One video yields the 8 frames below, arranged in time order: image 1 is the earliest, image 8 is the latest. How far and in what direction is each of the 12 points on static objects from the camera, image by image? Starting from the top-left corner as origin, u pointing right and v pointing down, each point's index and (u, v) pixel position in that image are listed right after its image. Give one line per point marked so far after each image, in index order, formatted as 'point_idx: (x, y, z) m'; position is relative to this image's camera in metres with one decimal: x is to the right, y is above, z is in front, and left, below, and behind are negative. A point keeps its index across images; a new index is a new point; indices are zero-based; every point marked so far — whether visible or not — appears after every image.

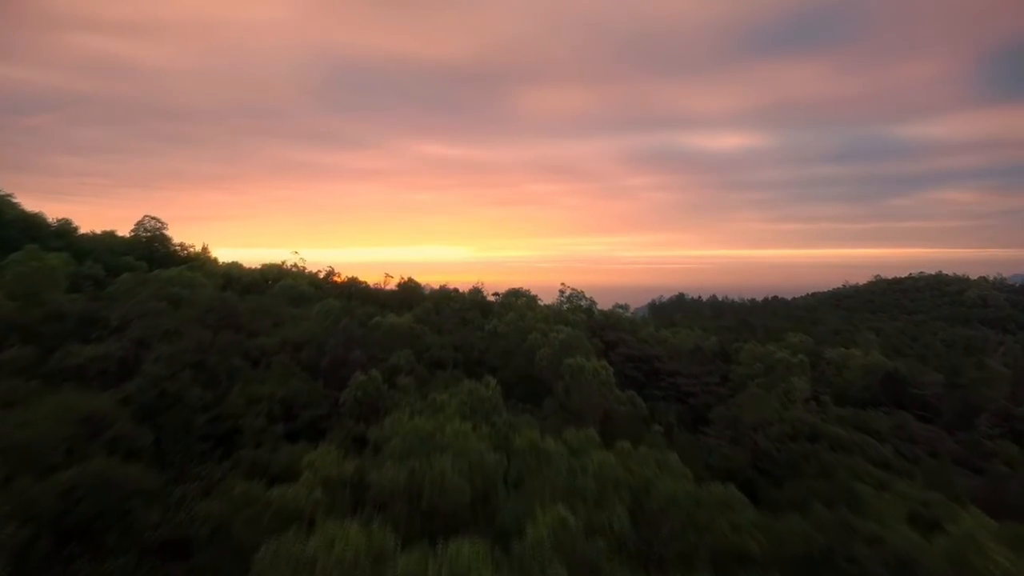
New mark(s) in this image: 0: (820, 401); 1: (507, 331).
0: (+4.2, -1.6, +13.3) m
1: (-0.1, -0.6, +12.3) m
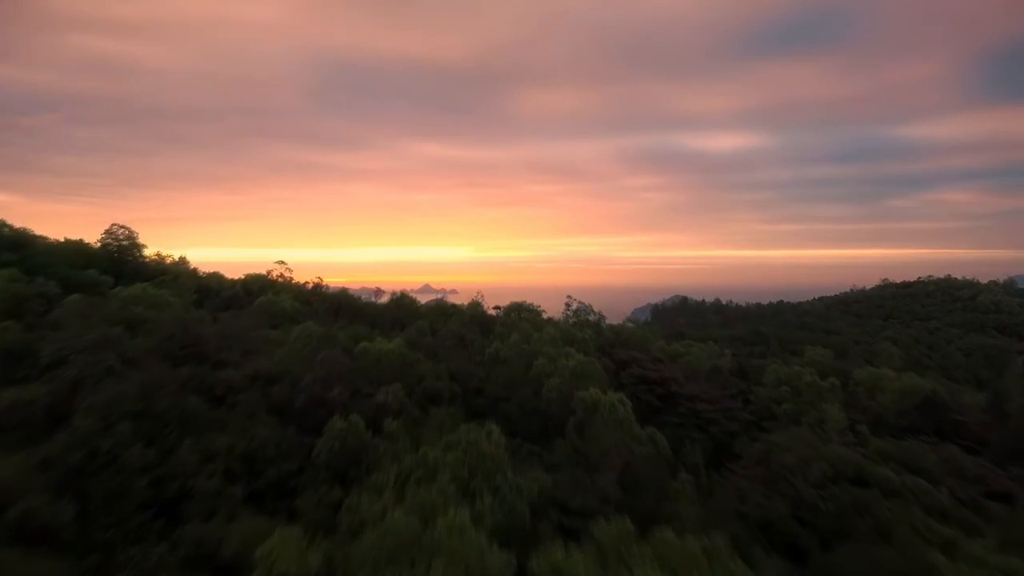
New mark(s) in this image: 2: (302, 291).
0: (+4.3, -1.8, +12.0) m
1: (0.0, -0.8, +11.0) m
2: (-3.5, -0.1, +15.9) m
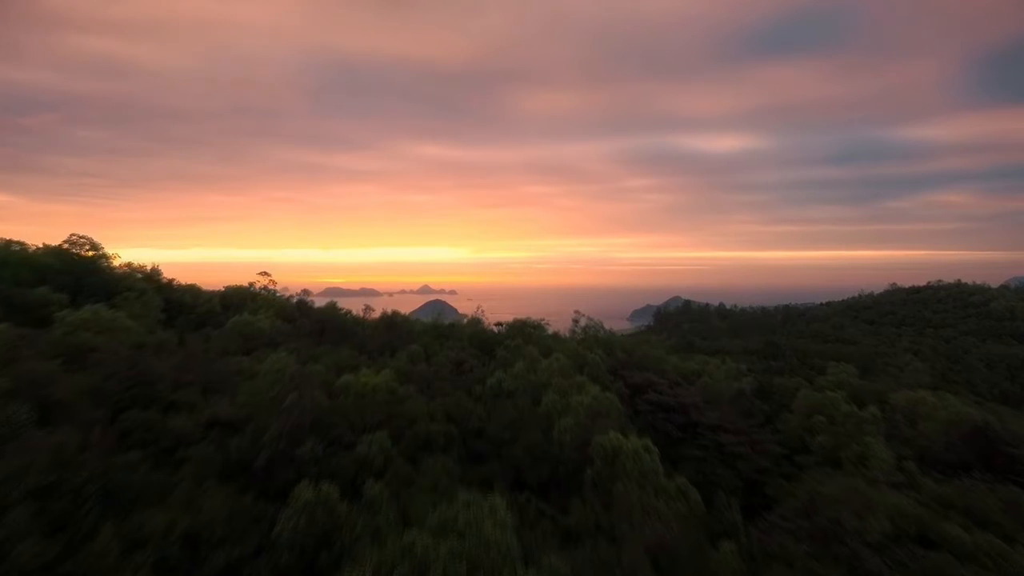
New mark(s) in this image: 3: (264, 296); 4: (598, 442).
0: (+4.3, -2.0, +10.6) m
1: (0.0, -1.0, +9.6) m
2: (-3.4, -0.3, +14.5) m
3: (-4.1, -0.2, +16.0) m
4: (+0.7, -1.3, +8.0) m
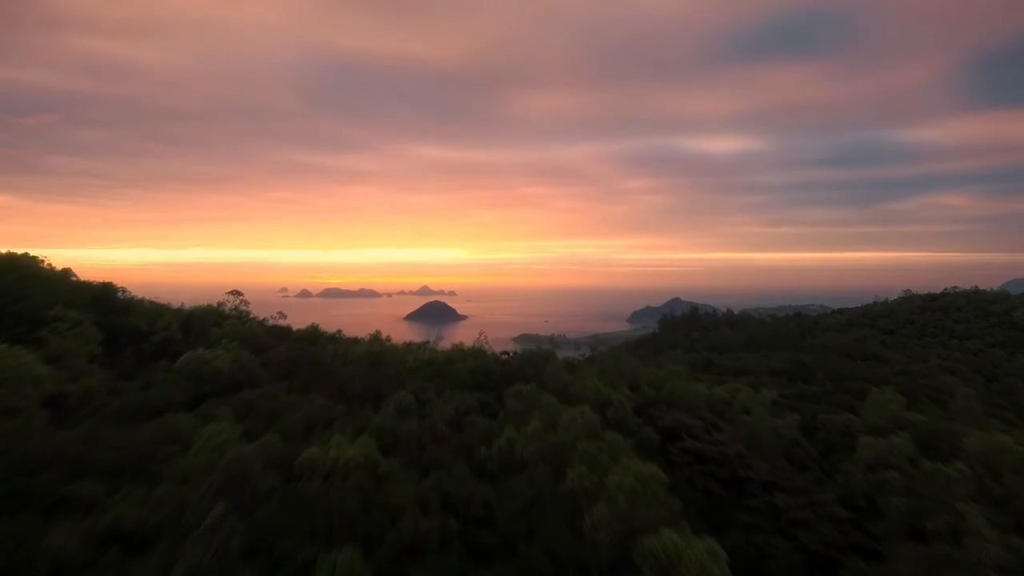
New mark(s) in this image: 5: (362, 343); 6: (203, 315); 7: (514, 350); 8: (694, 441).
0: (+4.4, -2.3, +8.5) m
1: (+0.1, -1.3, +7.5) m
2: (-3.3, -0.6, +12.4) m
3: (-4.0, -0.5, +13.9) m
4: (+0.8, -1.6, +5.9) m
5: (-2.0, -0.8, +12.9) m
6: (-4.3, -0.4, +13.4) m
7: (0.0, -1.0, +14.0) m
8: (+2.1, -1.8, +11.1) m
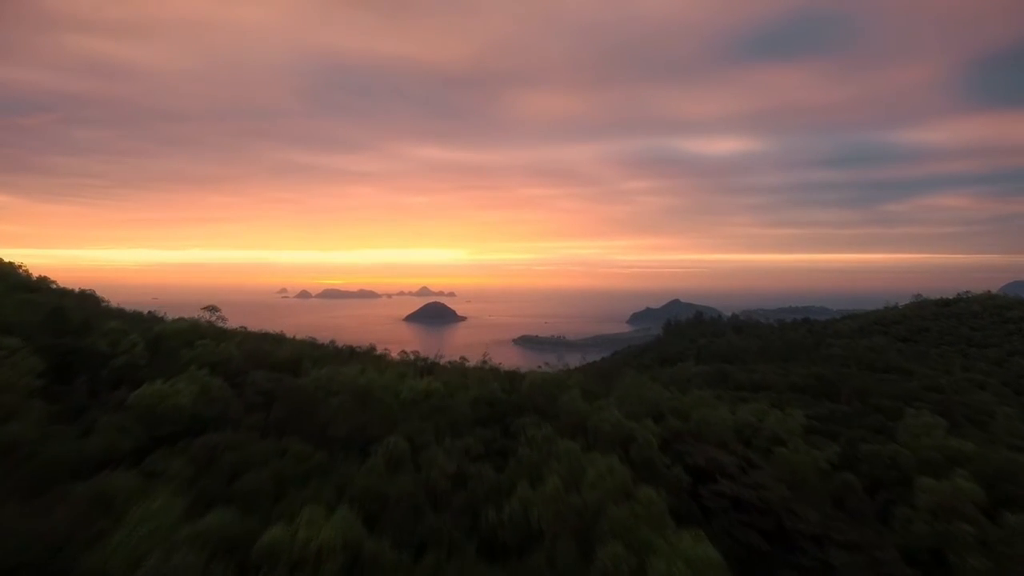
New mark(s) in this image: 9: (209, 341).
0: (+4.5, -2.5, +7.1) m
1: (+0.2, -1.5, +6.1) m
2: (-3.2, -0.8, +11.0) m
3: (-3.9, -0.7, +12.5) m
4: (+0.9, -1.8, +4.5) m
5: (-1.9, -1.0, +11.5) m
6: (-4.2, -0.6, +12.0) m
7: (+0.1, -1.2, +12.6) m
8: (+2.2, -2.0, +9.7) m
9: (-3.9, -0.7, +12.5) m
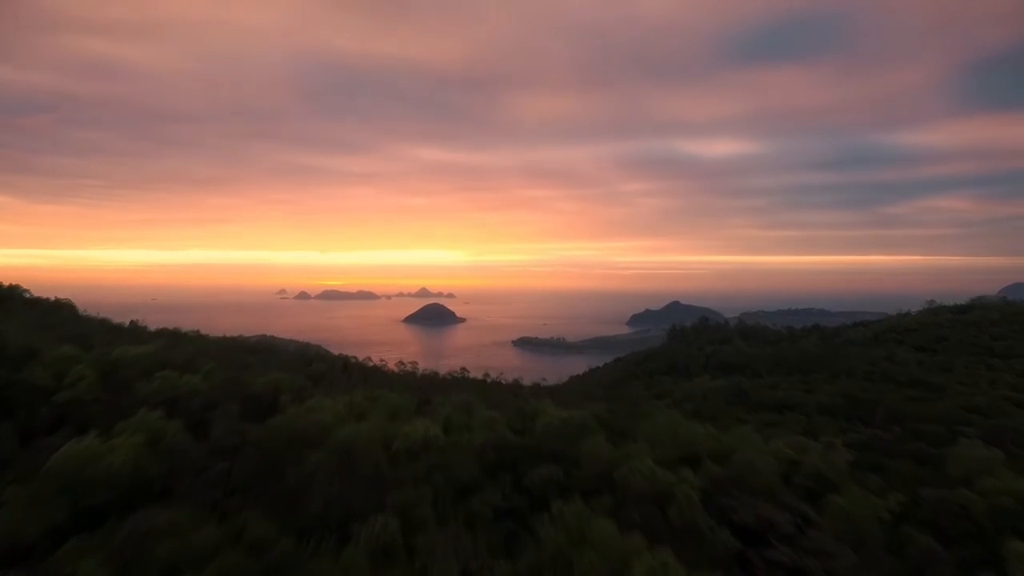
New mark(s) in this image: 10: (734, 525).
0: (+4.7, -2.8, +5.5) m
1: (+0.4, -1.7, +4.5) m
2: (-3.1, -1.0, +9.4) m
3: (-3.8, -0.9, +10.9) m
4: (+1.0, -2.0, +2.9) m
5: (-1.8, -1.2, +9.9) m
6: (-4.1, -0.8, +10.3) m
7: (+0.2, -1.4, +11.0) m
8: (+2.3, -2.2, +8.1) m
9: (-3.8, -0.9, +10.8) m
10: (+2.0, -2.1, +8.5) m
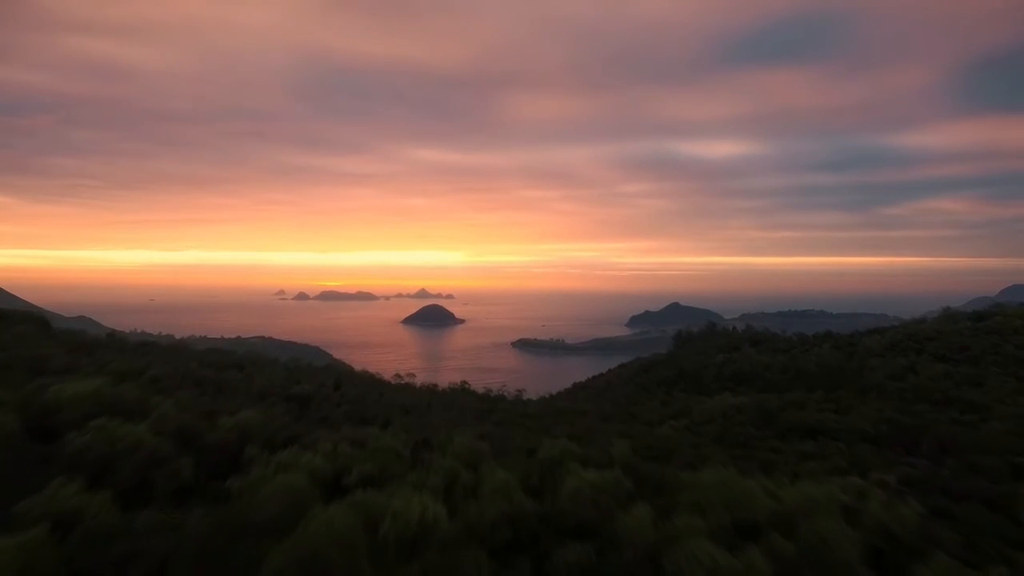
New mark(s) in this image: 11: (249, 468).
0: (+4.8, -3.0, +3.7) m
1: (+0.5, -2.0, +2.7) m
2: (-2.9, -1.3, +7.6) m
3: (-3.6, -1.2, +9.1) m
4: (+1.2, -2.2, +1.1) m
5: (-1.7, -1.5, +8.0) m
6: (-3.9, -1.0, +8.5) m
7: (+0.4, -1.7, +9.2) m
8: (+2.5, -2.5, +6.3) m
9: (-3.7, -1.1, +9.0) m
10: (+2.1, -2.3, +6.6) m
11: (-2.2, -1.4, +8.0) m
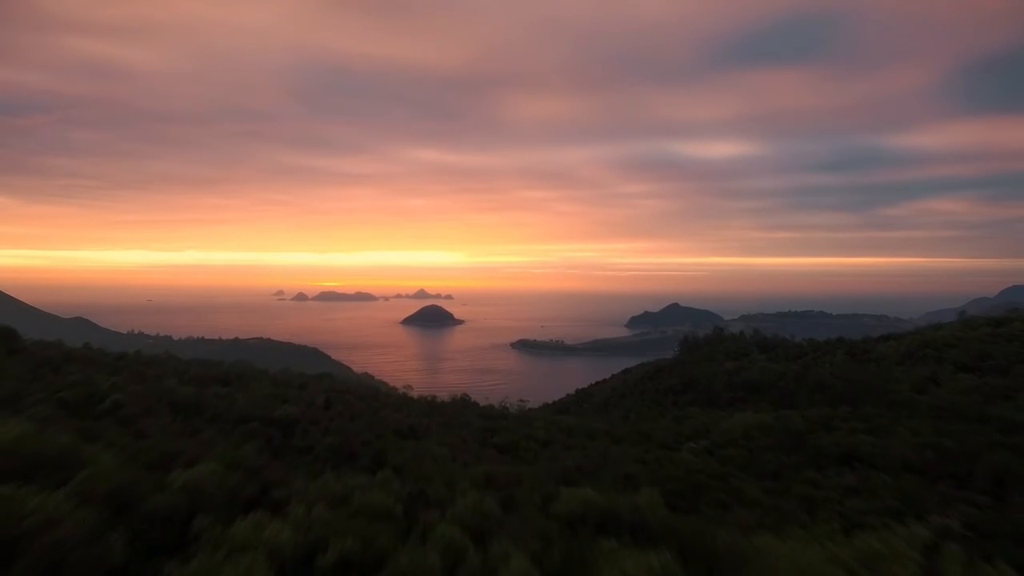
0: (+4.9, -3.2, +2.0) m
1: (+0.6, -2.2, +0.9) m
2: (-2.8, -1.5, +5.9) m
3: (-3.5, -1.4, +7.3) m
4: (+1.3, -2.4, -0.6) m
5: (-1.5, -1.7, +6.3) m
6: (-3.8, -1.2, +6.8) m
7: (+0.5, -1.9, +7.4) m
8: (+2.6, -2.7, +4.5) m
9: (-3.5, -1.4, +7.3) m
10: (+2.2, -2.5, +4.9) m
11: (-2.1, -1.6, +6.3) m
